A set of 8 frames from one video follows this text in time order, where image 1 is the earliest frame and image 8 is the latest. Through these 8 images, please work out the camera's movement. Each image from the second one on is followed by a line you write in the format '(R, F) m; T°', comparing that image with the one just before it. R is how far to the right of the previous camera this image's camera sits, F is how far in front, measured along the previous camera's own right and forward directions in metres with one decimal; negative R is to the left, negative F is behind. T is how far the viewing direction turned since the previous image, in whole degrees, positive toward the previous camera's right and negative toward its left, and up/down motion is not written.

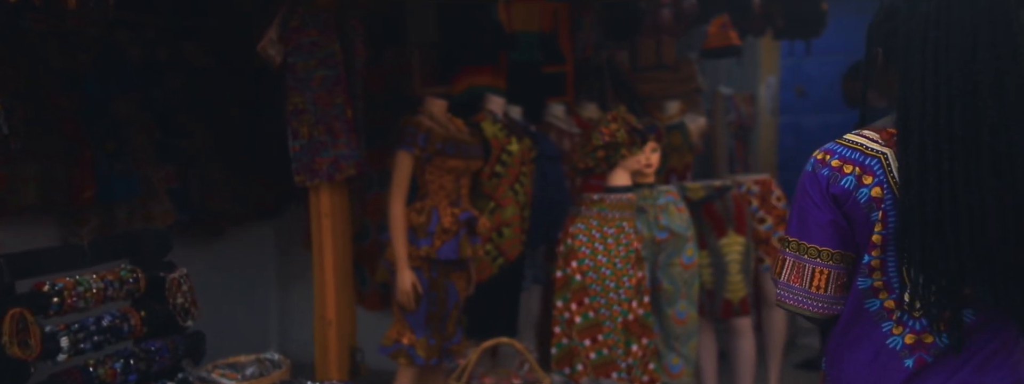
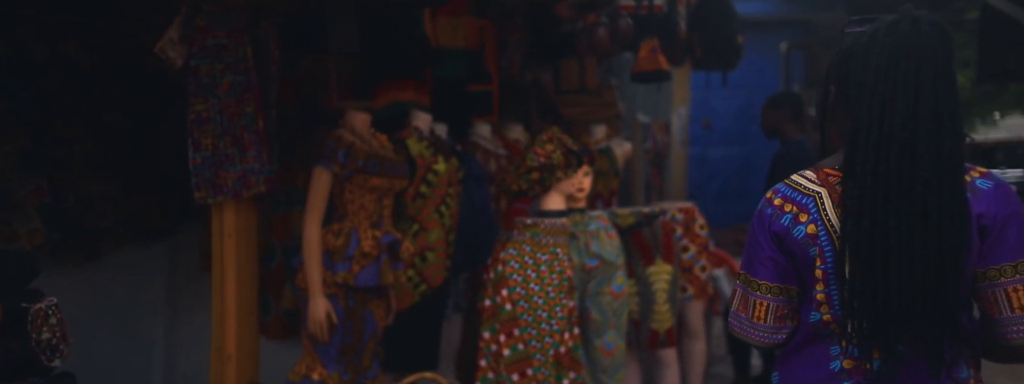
(-0.1, +0.2) m; +7°
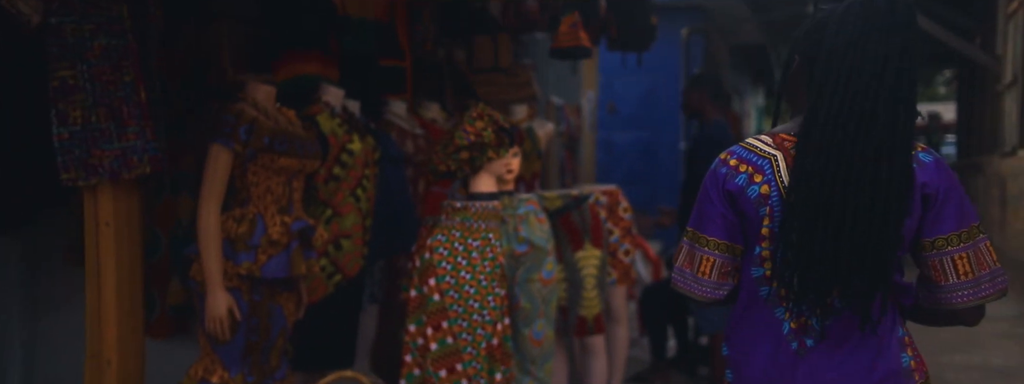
(-0.1, +0.2) m; +7°
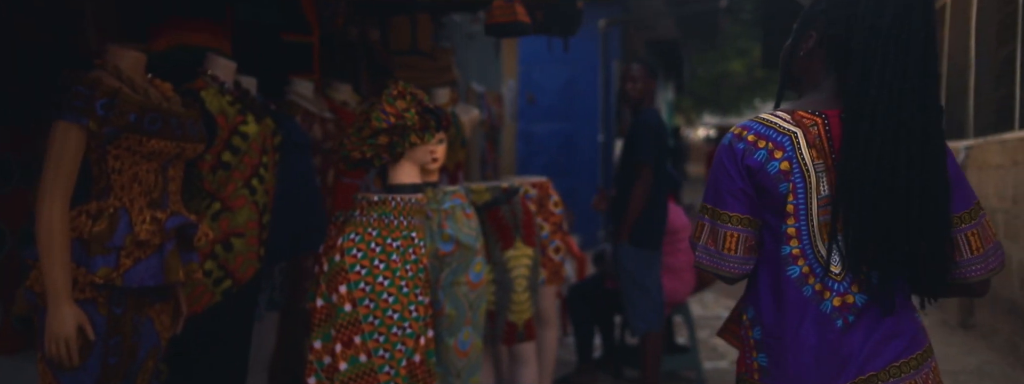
(0.0, +0.4) m; +6°
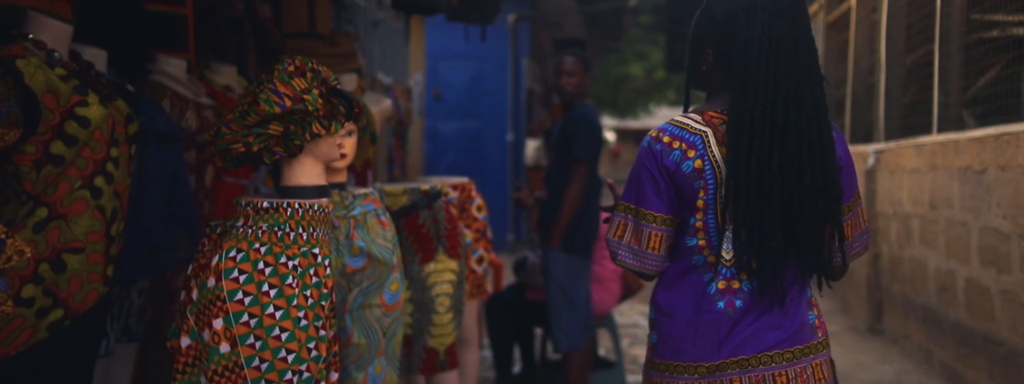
(-0.1, +0.5) m; +7°
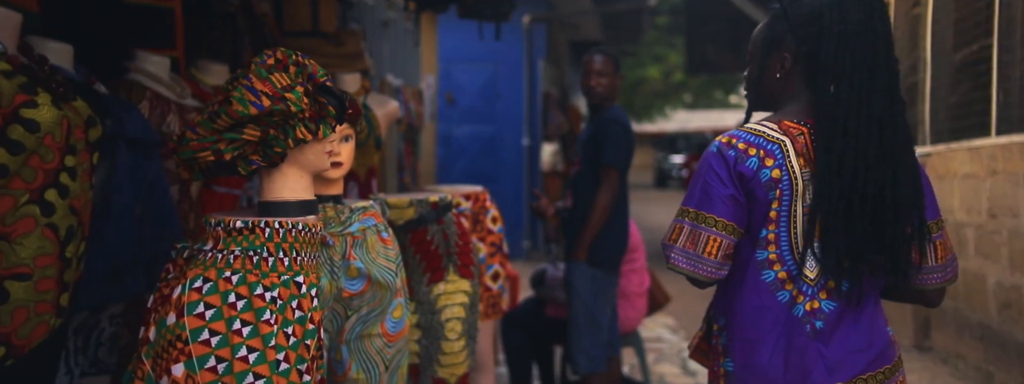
(0.0, +0.3) m; -1°
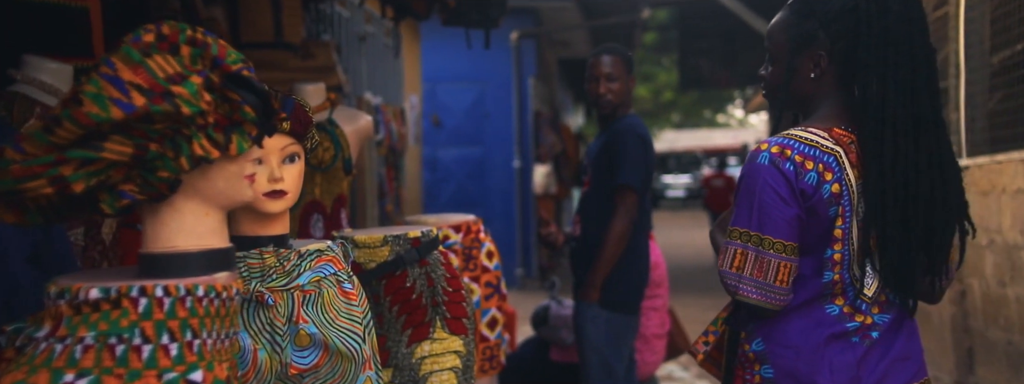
(0.0, +0.5) m; +1°
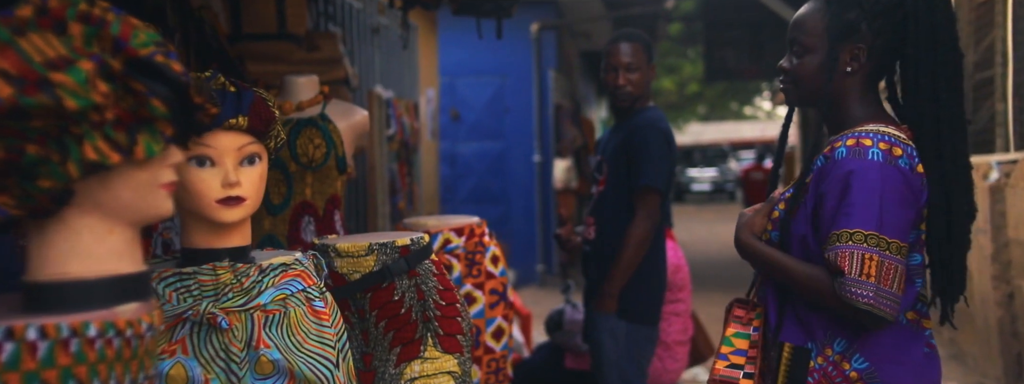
(+0.1, +0.2) m; -2°
